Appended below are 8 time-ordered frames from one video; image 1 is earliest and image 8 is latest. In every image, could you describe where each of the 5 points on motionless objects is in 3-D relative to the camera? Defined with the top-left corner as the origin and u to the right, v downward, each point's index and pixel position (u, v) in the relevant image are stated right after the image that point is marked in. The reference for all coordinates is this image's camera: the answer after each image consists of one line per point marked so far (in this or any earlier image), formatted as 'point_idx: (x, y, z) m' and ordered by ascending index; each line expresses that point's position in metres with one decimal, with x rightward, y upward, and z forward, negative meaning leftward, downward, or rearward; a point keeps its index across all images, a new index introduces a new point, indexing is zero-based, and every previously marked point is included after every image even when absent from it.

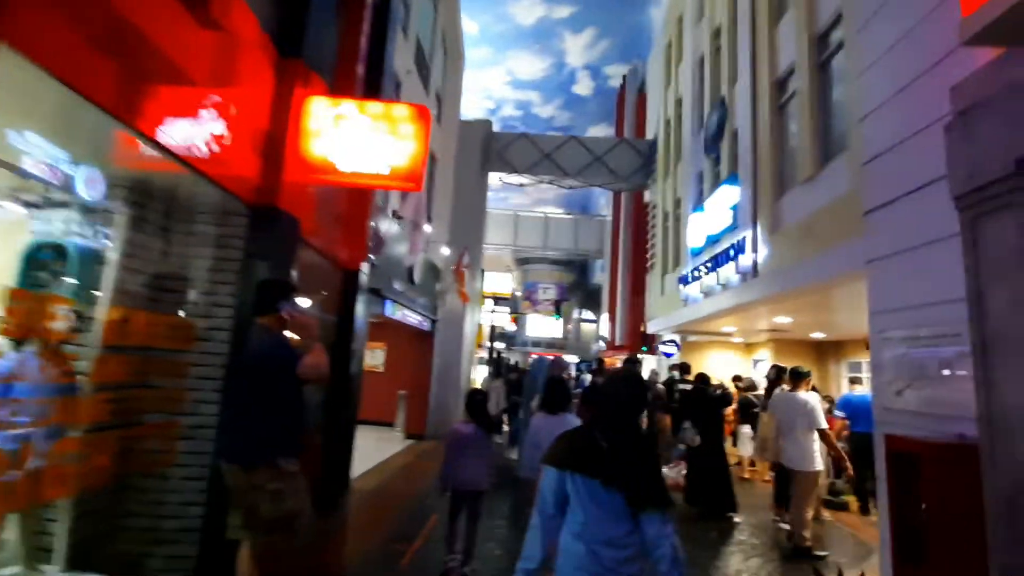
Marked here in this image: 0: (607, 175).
0: (+3.2, +3.8, +16.8) m
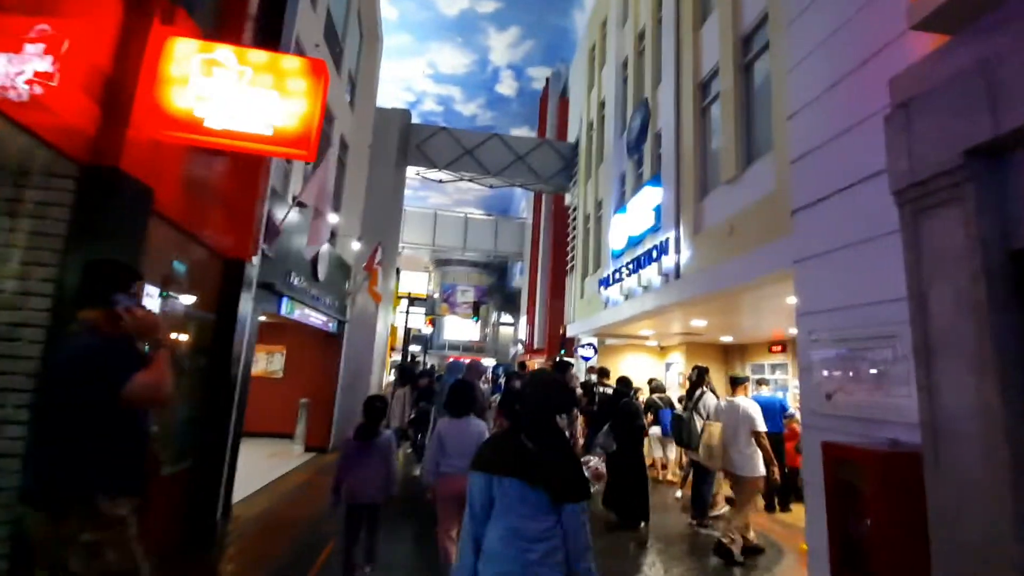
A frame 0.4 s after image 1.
0: (+0.6, +3.7, +16.5) m
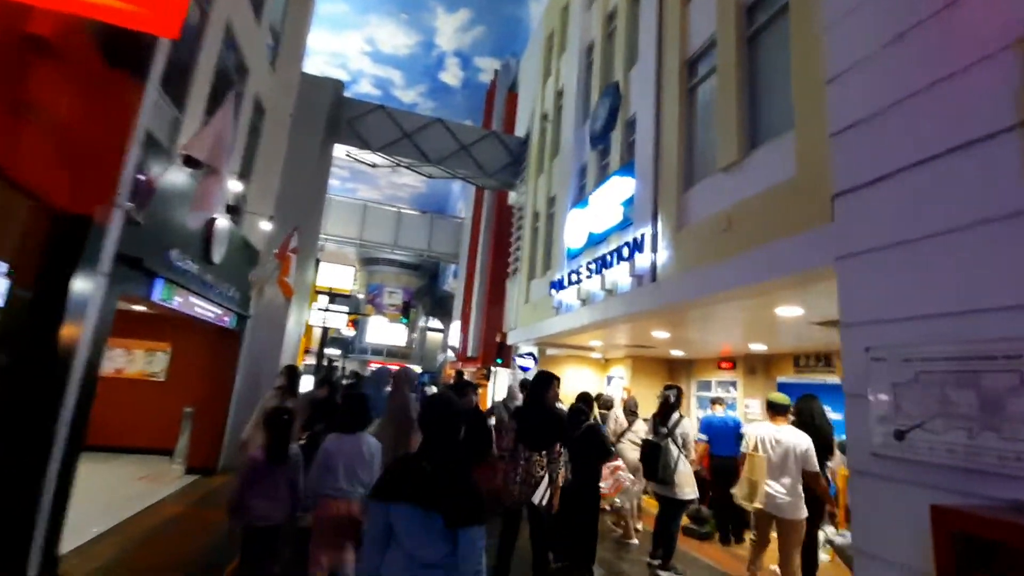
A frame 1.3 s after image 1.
0: (-1.2, +3.7, +15.2) m
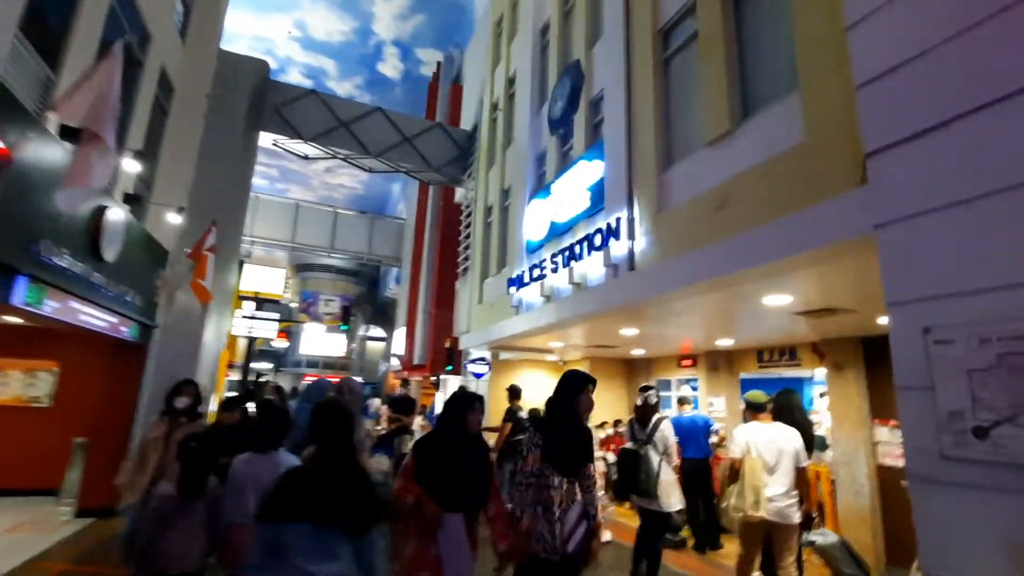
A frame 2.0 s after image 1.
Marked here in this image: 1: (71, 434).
0: (-2.7, +3.6, +14.1) m
1: (-7.8, -2.6, +8.7) m
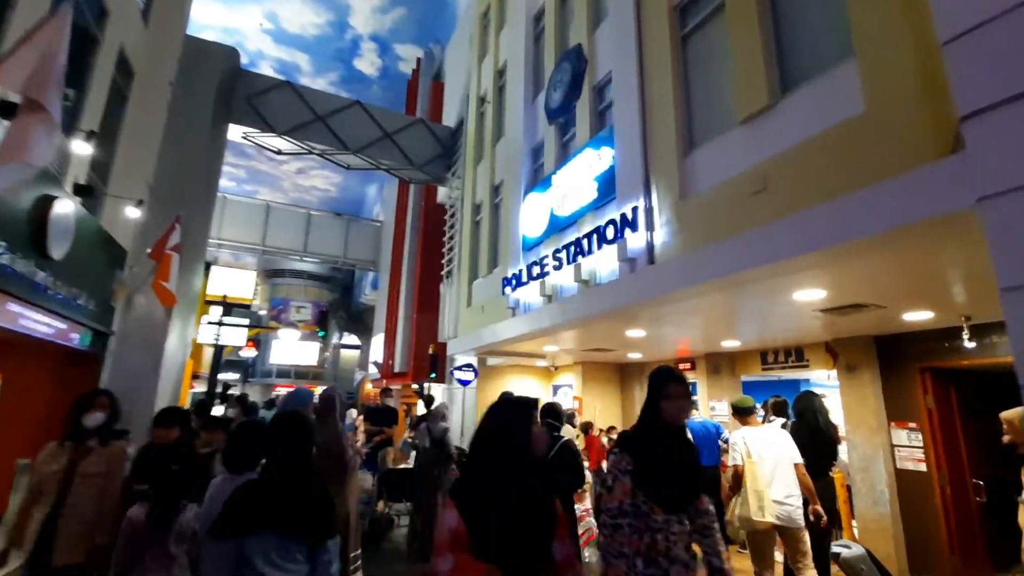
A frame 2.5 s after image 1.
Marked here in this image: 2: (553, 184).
0: (-3.1, +3.5, +13.5) m
1: (-7.8, -2.6, +7.7) m
2: (+0.6, +1.6, +7.4) m
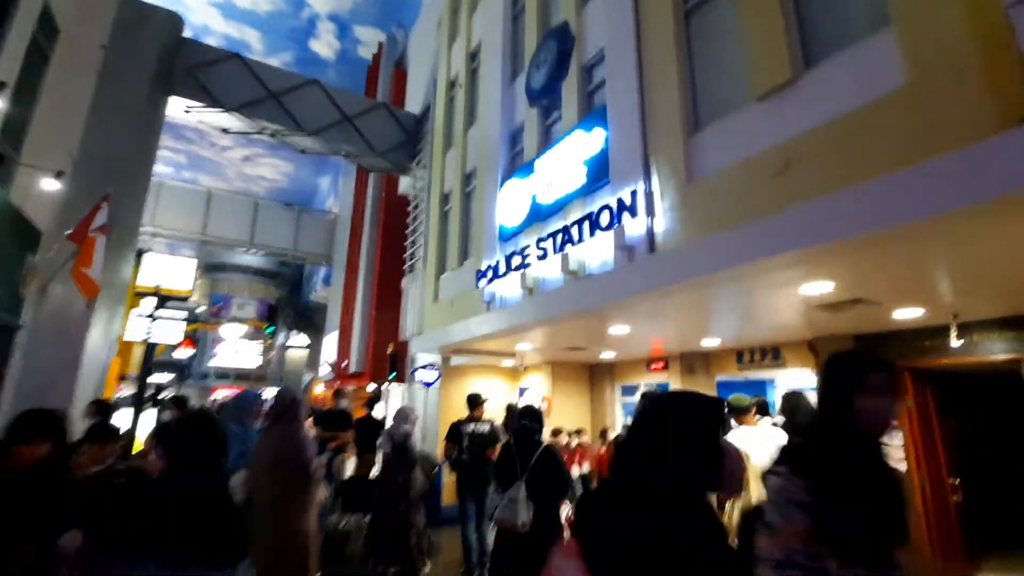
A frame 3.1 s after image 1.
0: (-3.9, +3.7, +12.6) m
1: (-8.1, -2.4, +6.4) m
2: (+0.3, +1.7, +6.9) m
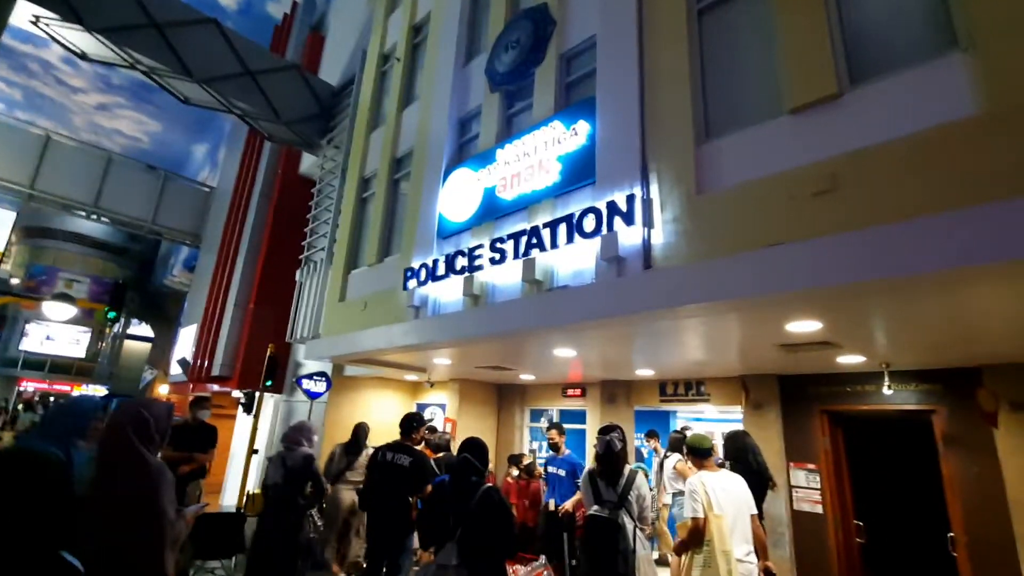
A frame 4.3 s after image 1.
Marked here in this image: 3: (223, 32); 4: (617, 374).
0: (-5.4, +3.9, +10.7) m
1: (-8.7, -1.6, +3.4) m
2: (-0.2, +1.5, +6.0) m
3: (-5.9, +5.2, +10.0) m
4: (+1.8, -1.4, +8.6) m
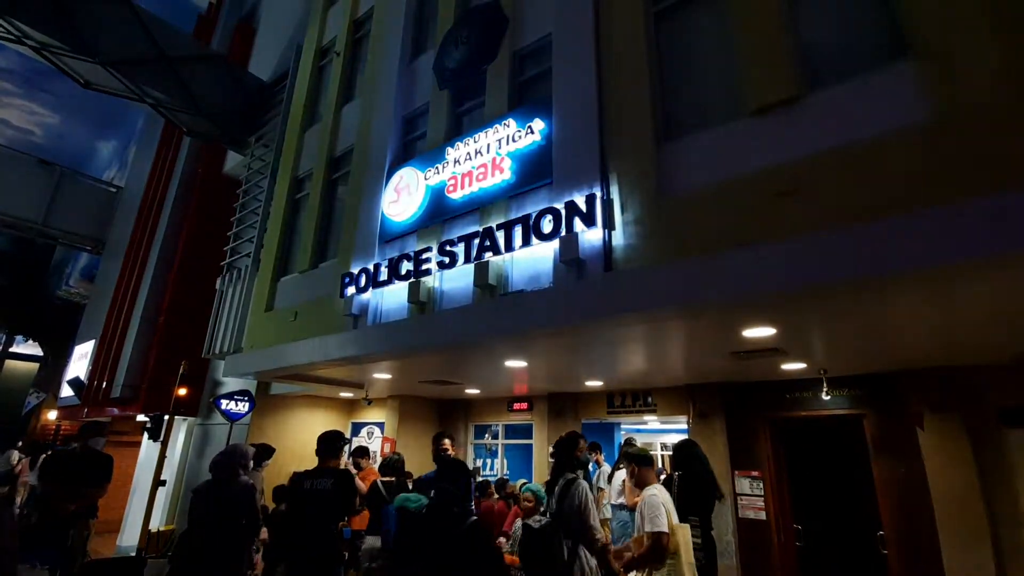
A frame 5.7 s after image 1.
0: (-6.6, +3.7, +9.7) m
1: (-8.9, -1.5, +1.9) m
2: (-0.8, +1.5, +5.7) m
3: (-6.9, +5.0, +9.1) m
4: (+0.9, -1.6, +8.4) m
